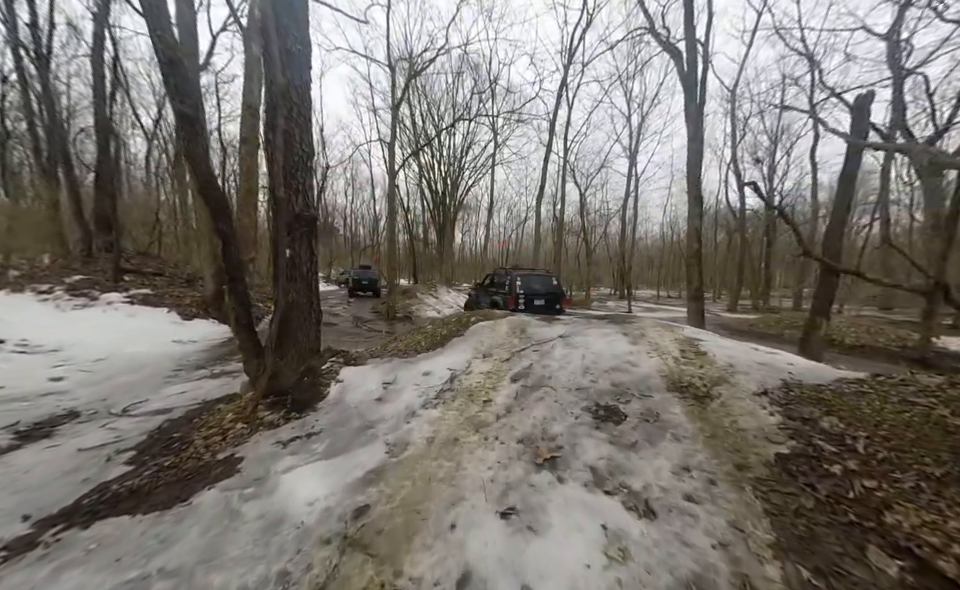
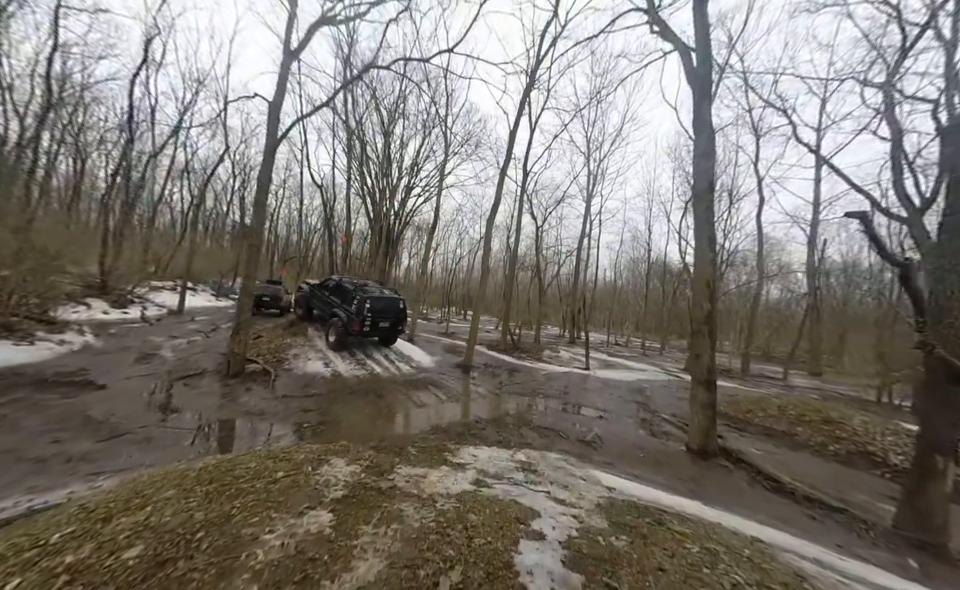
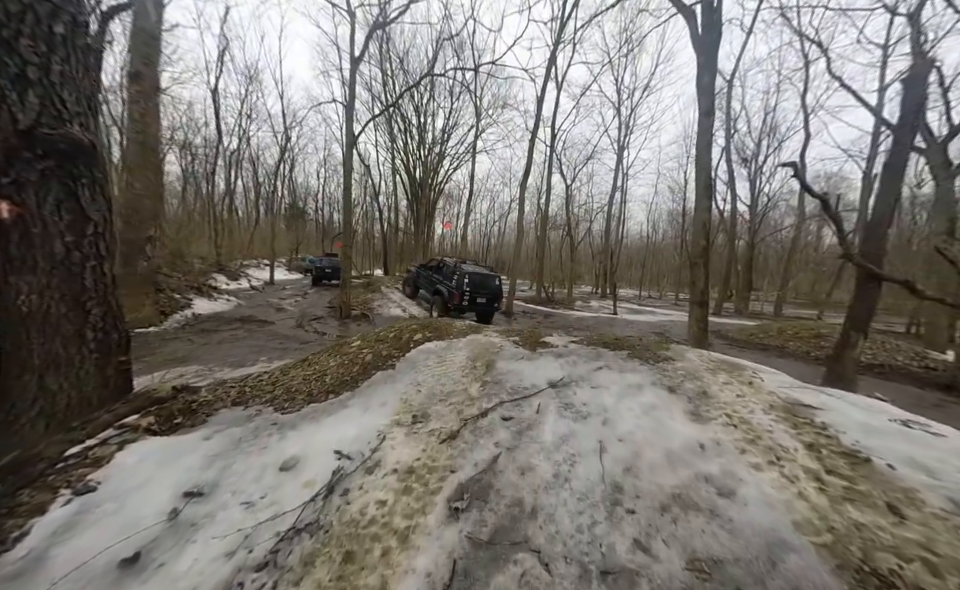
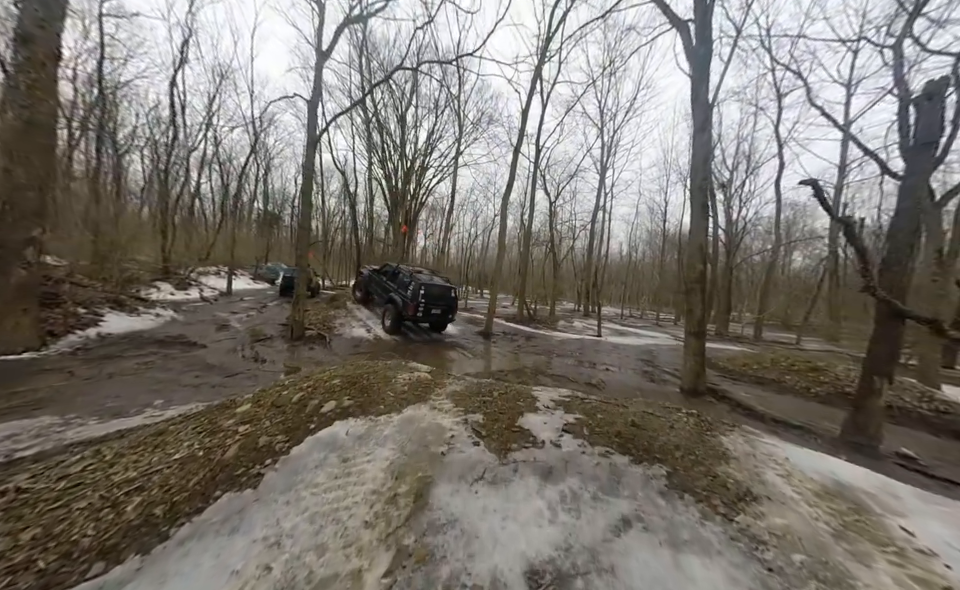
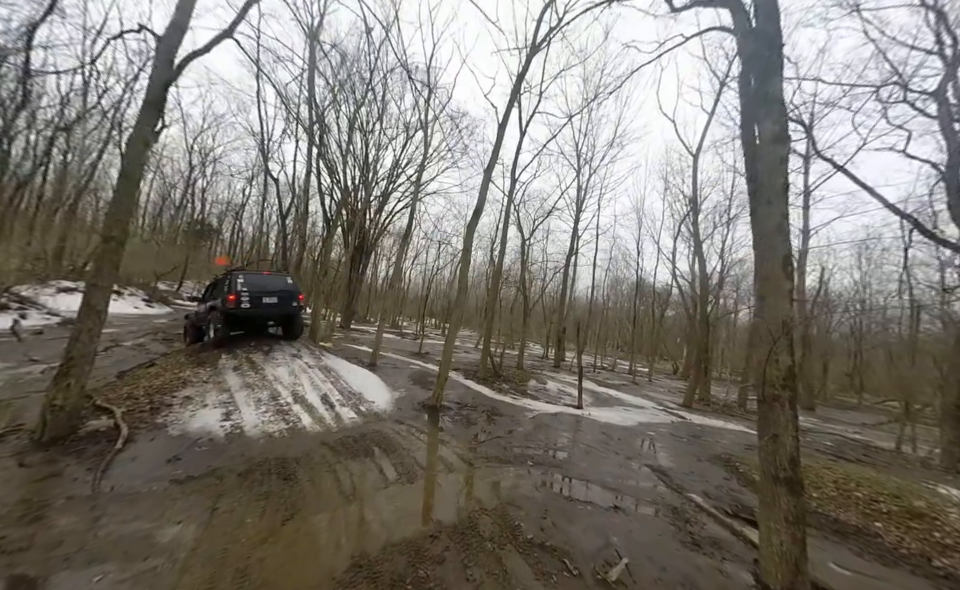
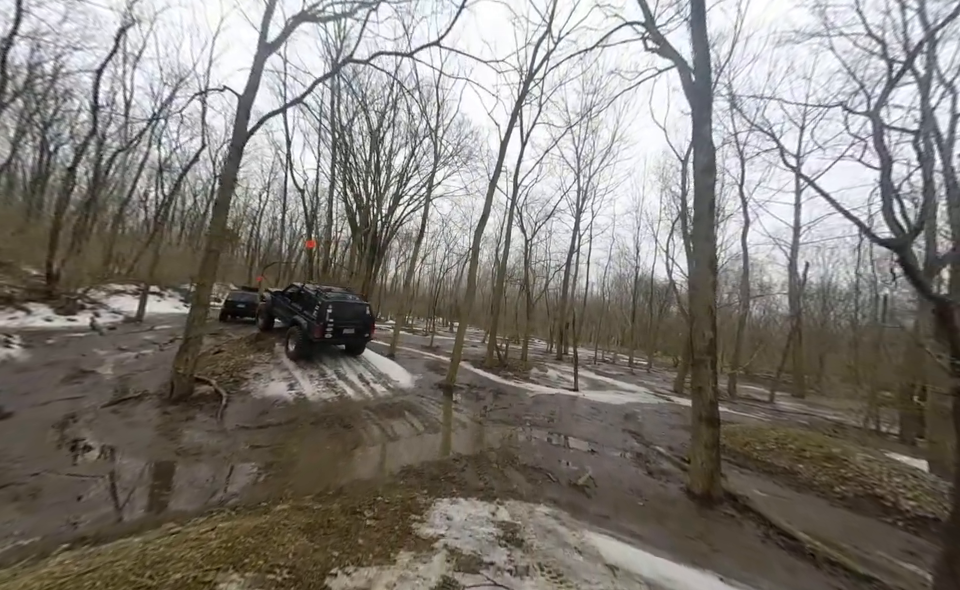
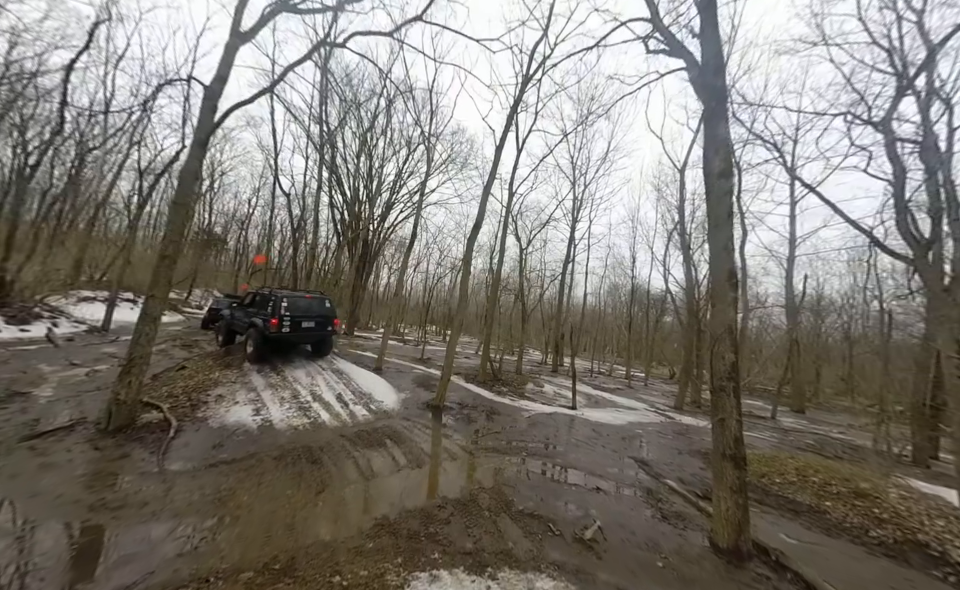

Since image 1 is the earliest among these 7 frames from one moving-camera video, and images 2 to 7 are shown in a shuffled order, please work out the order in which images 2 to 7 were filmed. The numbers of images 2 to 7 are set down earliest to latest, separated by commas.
3, 4, 2, 6, 7, 5
